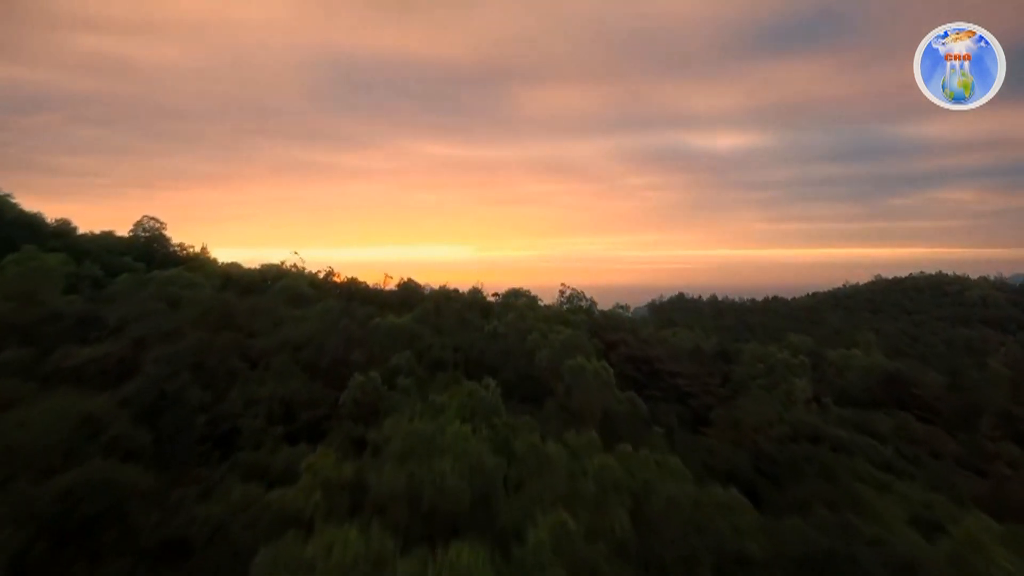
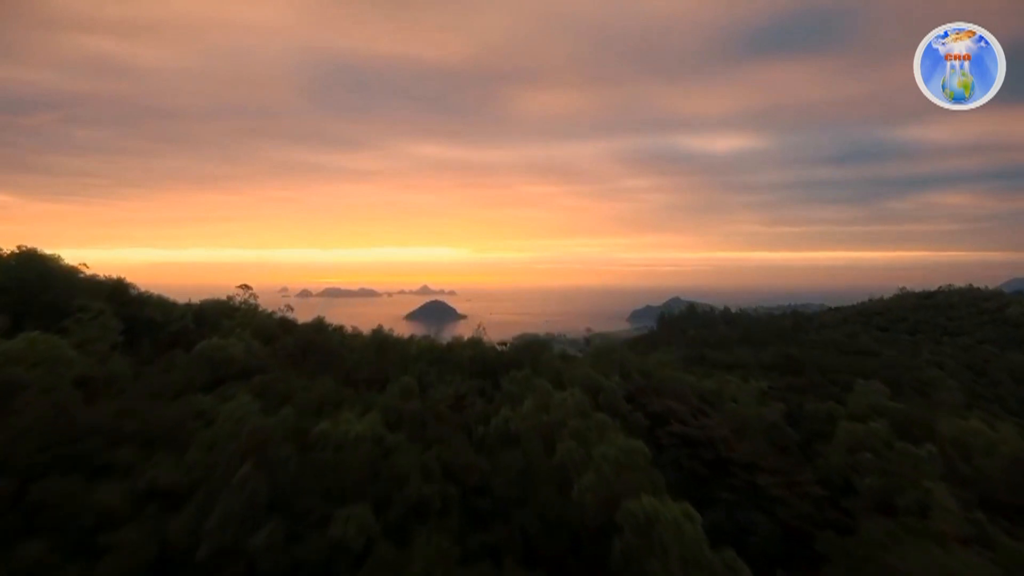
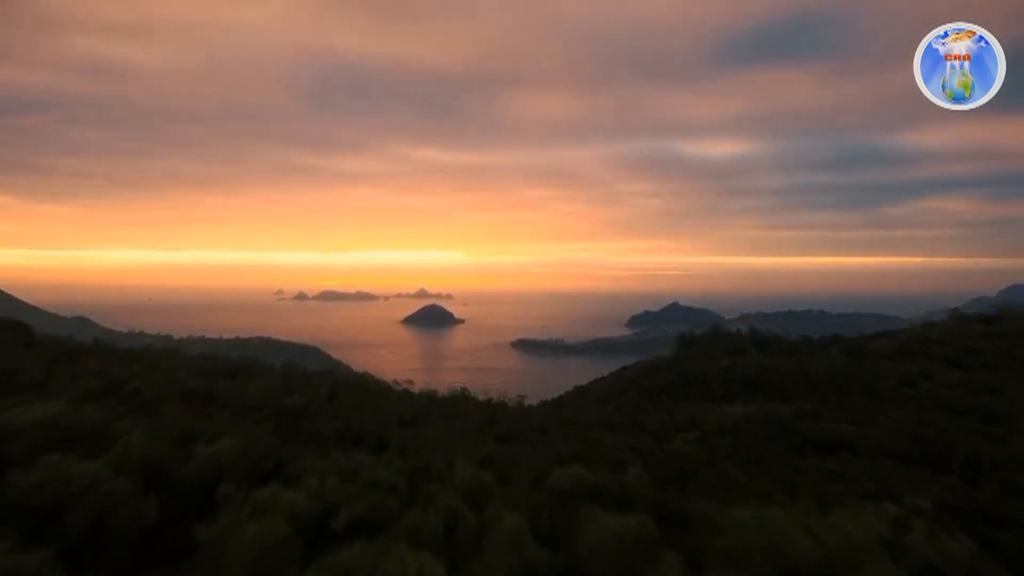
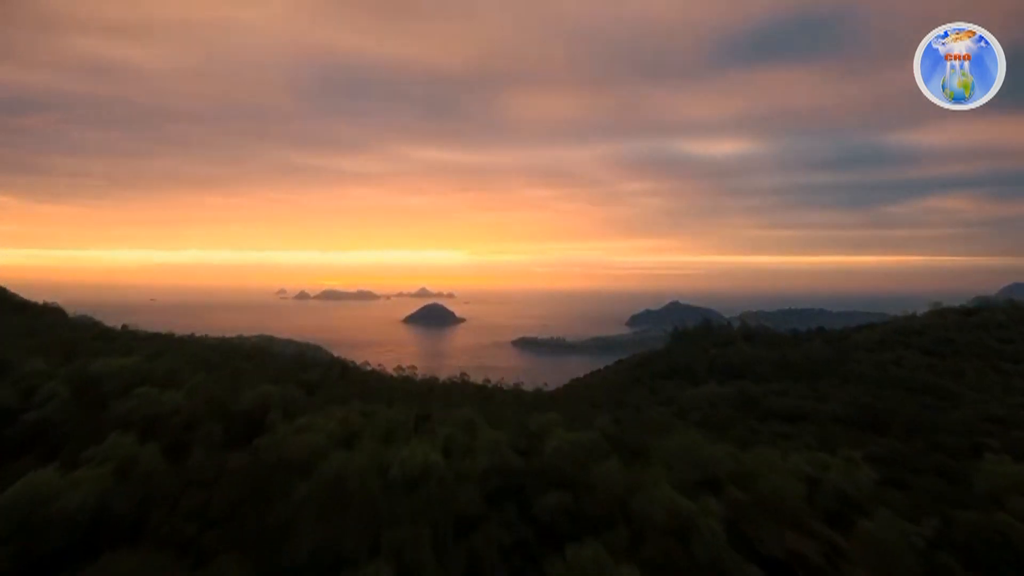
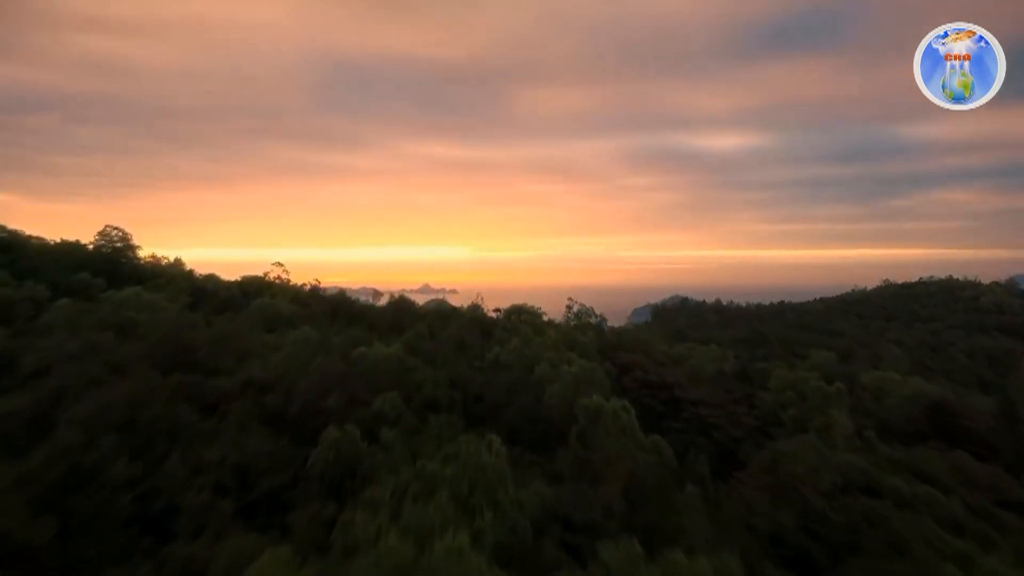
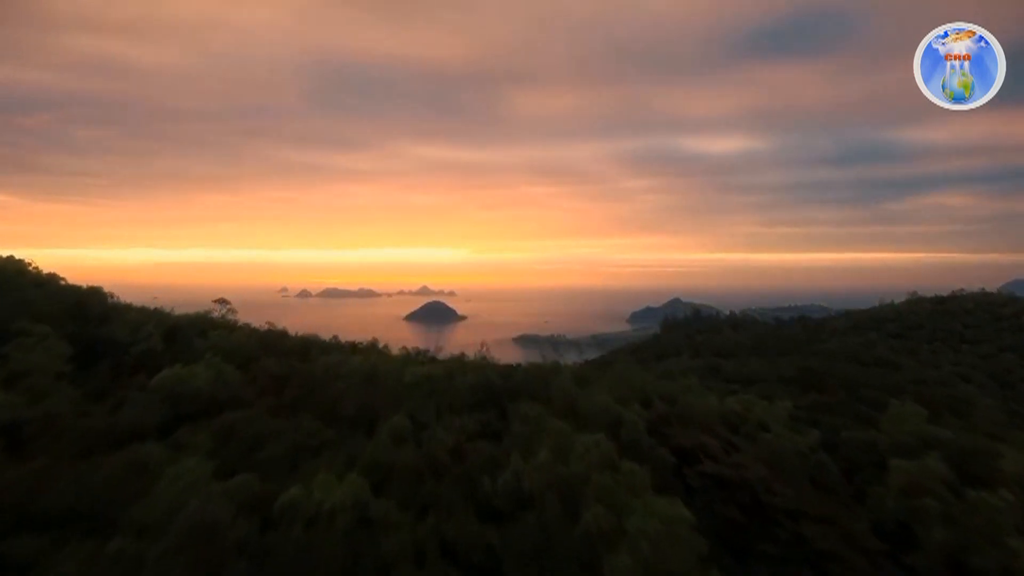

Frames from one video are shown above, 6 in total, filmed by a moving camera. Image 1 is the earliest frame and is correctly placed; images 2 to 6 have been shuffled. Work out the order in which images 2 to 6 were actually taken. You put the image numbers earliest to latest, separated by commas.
5, 2, 6, 4, 3
